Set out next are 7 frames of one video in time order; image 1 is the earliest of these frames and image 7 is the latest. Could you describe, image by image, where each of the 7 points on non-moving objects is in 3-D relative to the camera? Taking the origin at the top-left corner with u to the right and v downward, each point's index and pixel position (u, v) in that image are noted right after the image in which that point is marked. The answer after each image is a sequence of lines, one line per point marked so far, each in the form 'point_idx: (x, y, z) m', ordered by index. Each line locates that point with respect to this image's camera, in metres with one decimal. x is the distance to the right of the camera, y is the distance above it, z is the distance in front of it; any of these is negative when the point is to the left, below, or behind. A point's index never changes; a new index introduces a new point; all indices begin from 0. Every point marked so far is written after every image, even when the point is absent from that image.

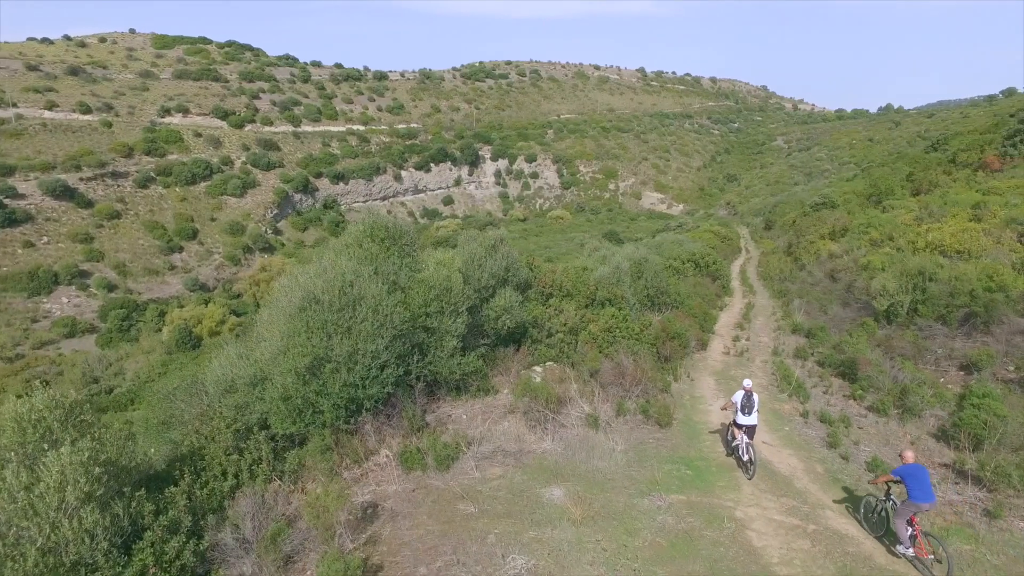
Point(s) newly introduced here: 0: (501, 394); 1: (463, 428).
0: (-0.2, -1.8, +9.0) m
1: (-0.7, -2.1, +7.9) m
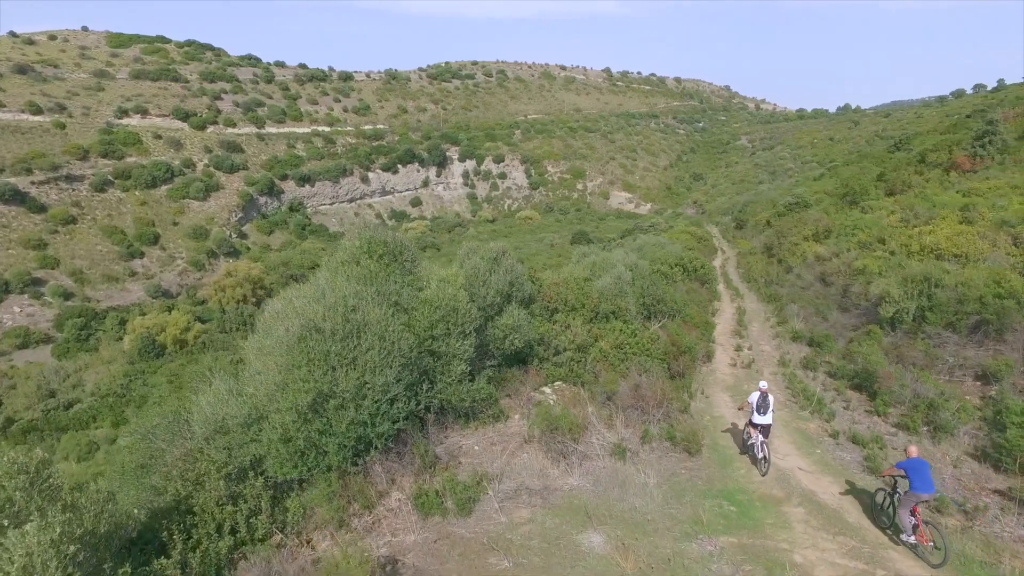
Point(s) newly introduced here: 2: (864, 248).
0: (0.0, -2.1, +8.4) m
1: (-0.5, -2.4, +7.3) m
2: (+13.1, +1.5, +19.6) m
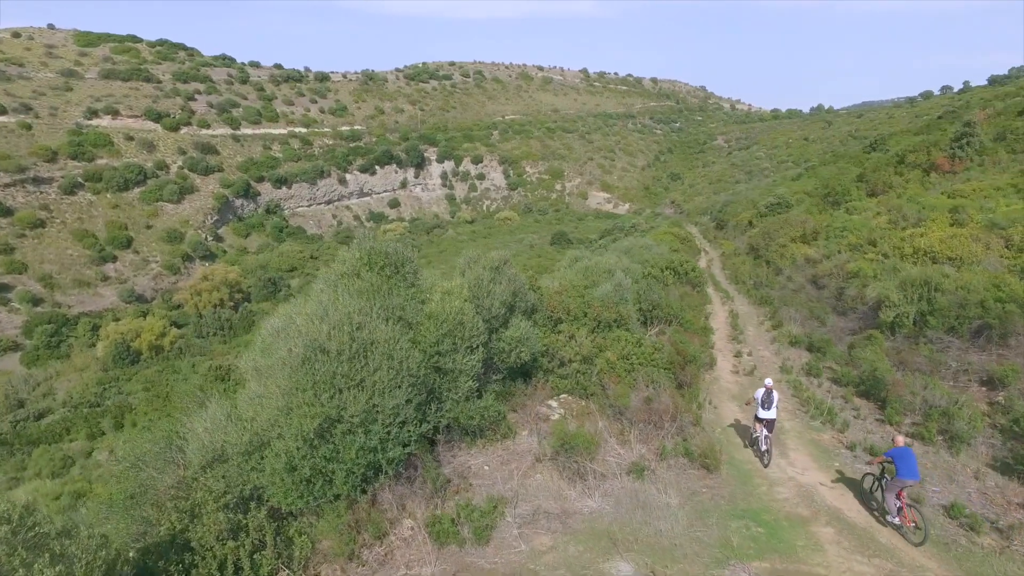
0: (+0.1, -2.3, +8.1) m
1: (-0.3, -2.6, +7.0) m
2: (+12.9, +1.4, +19.8) m
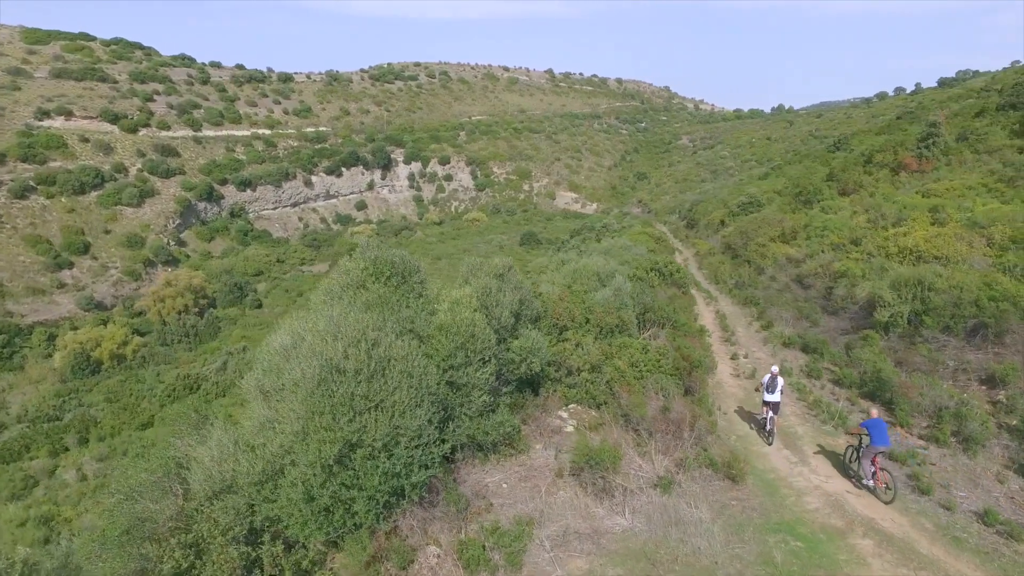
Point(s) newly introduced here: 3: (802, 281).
0: (+0.4, -2.4, +7.9) m
1: (0.0, -2.7, +6.7) m
2: (+12.4, +1.4, +20.1) m
3: (+10.7, +0.3, +19.4) m
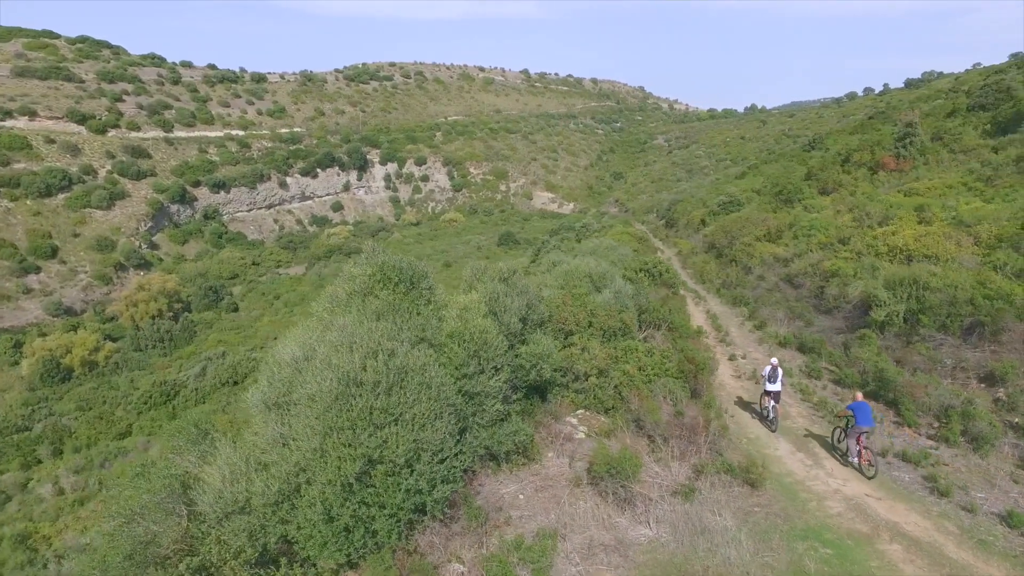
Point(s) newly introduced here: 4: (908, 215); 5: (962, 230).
0: (+0.6, -2.5, +7.7) m
1: (+0.2, -2.8, +6.5) m
2: (+12.2, +1.5, +20.4) m
3: (+10.4, +0.3, +19.6) m
4: (+14.2, +2.6, +19.0) m
5: (+13.6, +1.7, +15.9) m
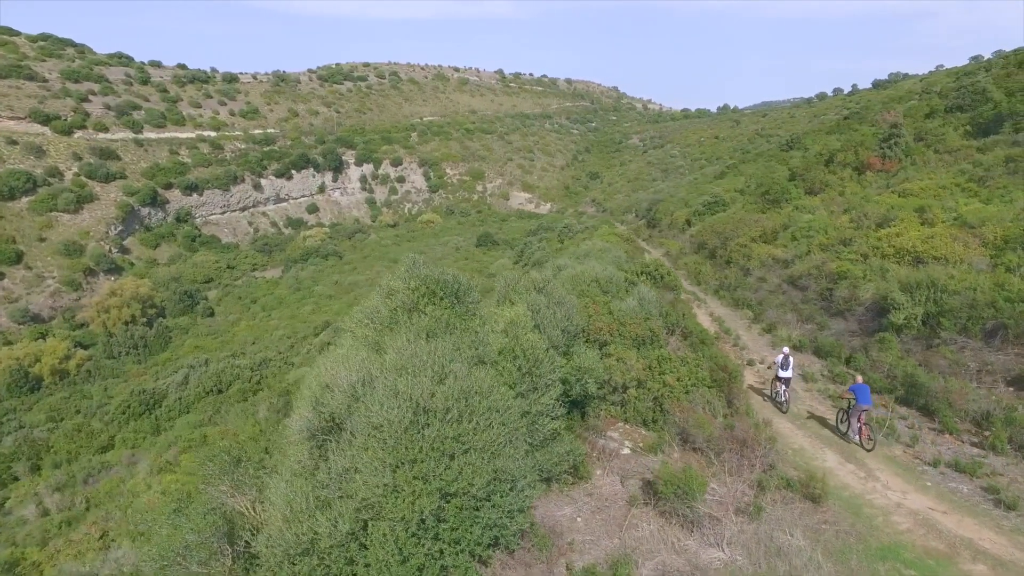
0: (+1.3, -2.7, +7.4) m
1: (+1.0, -3.0, +6.2) m
2: (+12.3, +1.4, +20.6) m
3: (+10.7, +0.2, +19.7) m
4: (+14.4, +2.6, +19.2) m
5: (+13.9, +1.7, +16.1) m
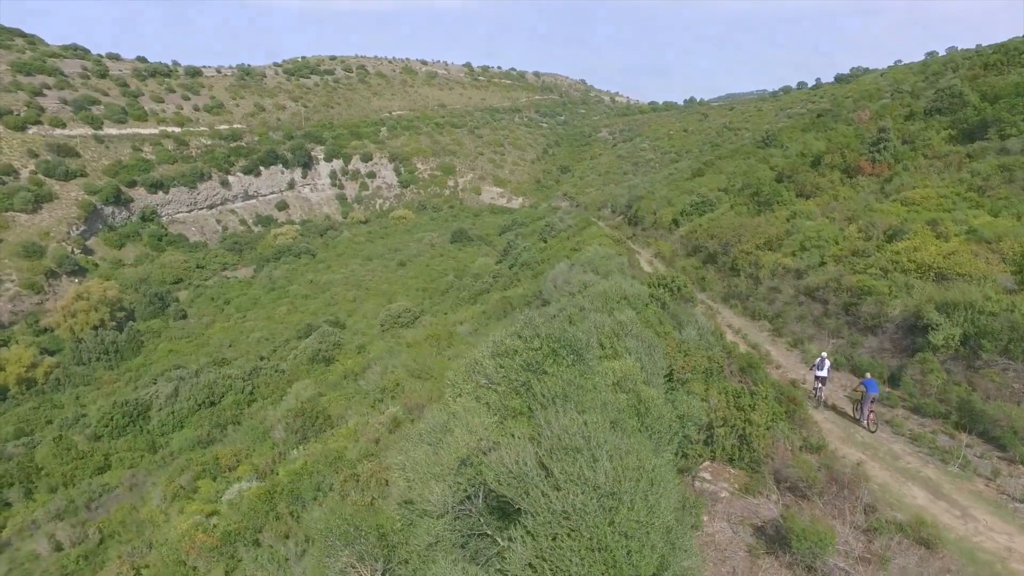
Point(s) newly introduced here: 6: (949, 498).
0: (+2.9, -3.4, +7.5) m
1: (+2.6, -3.7, +6.3) m
2: (+13.3, +1.0, +21.1) m
3: (+11.7, -0.3, +20.2) m
4: (+15.4, +2.2, +19.8) m
5: (+15.1, +1.3, +16.7) m
6: (+6.8, -3.3, +8.3) m
